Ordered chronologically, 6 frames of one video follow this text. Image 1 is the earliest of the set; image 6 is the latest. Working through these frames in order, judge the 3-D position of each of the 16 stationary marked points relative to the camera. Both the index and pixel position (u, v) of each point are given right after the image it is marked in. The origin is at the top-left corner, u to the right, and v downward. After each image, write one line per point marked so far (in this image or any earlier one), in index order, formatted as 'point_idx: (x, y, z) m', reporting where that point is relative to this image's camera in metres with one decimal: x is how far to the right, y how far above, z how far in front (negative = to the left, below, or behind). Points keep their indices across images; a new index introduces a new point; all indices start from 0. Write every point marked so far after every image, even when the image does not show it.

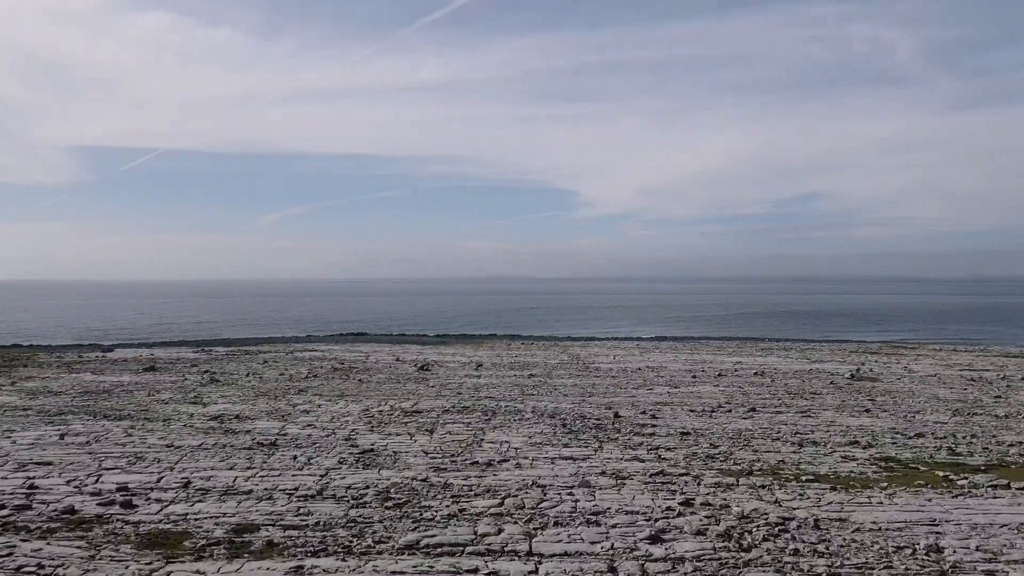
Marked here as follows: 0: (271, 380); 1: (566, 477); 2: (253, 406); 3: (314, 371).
0: (-6.0, -2.3, +15.1) m
1: (+0.6, -2.2, +7.0) m
2: (-4.9, -2.2, +11.5) m
3: (-5.6, -2.3, +17.0) m
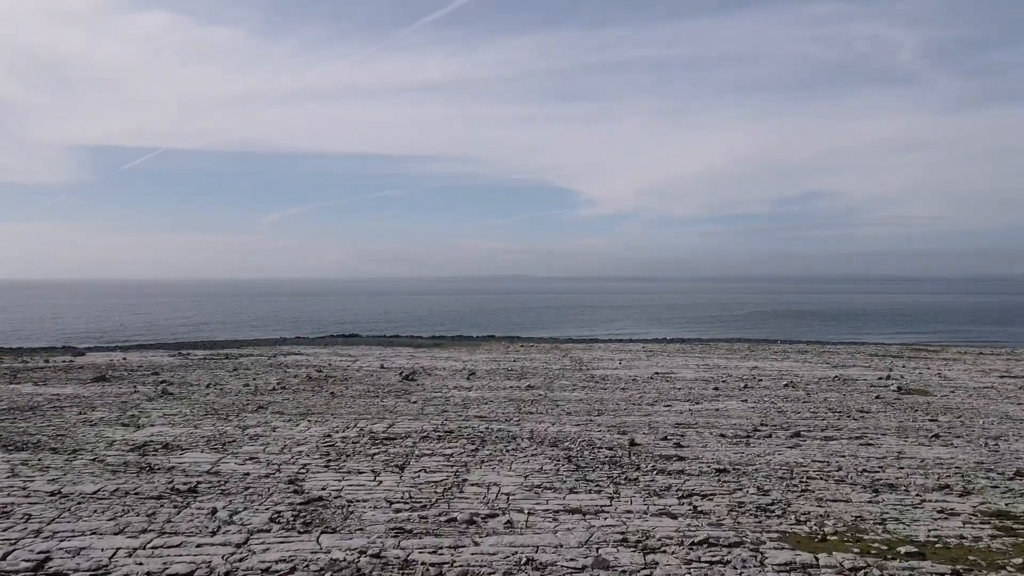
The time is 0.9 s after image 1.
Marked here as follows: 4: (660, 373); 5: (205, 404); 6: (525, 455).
0: (-6.1, -2.3, +13.2) m
1: (+0.5, -2.2, +5.1) m
2: (-5.0, -2.2, +9.6) m
3: (-5.7, -2.3, +15.1) m
4: (+4.5, -2.7, +18.5) m
5: (-6.0, -2.3, +11.9) m
6: (+0.2, -2.2, +7.9) m
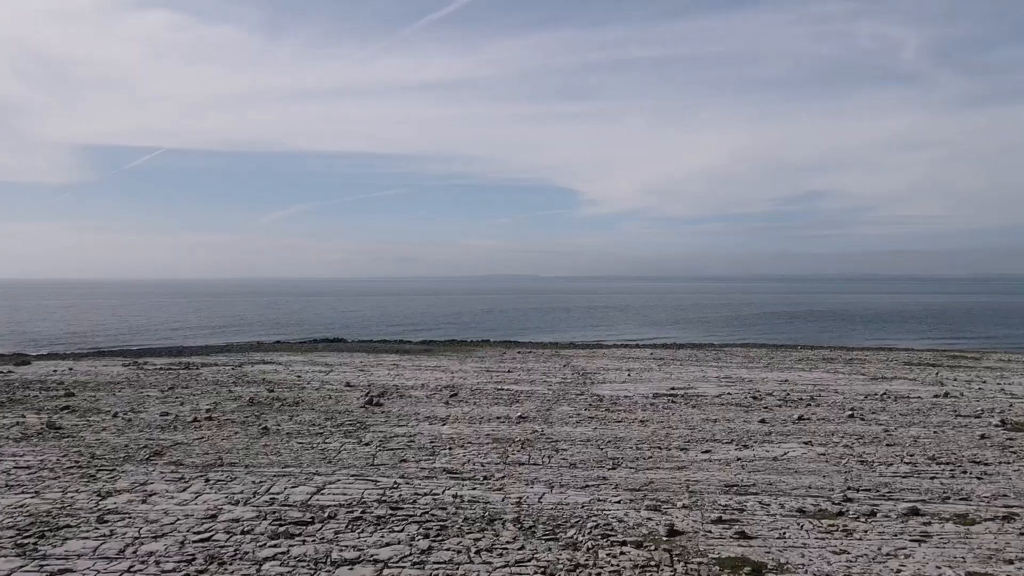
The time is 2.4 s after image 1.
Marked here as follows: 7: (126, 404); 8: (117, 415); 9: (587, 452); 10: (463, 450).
0: (-6.4, -2.4, +10.2) m
1: (+0.3, -2.3, +2.1) m
2: (-5.3, -2.3, +6.6) m
3: (-5.9, -2.4, +12.1) m
4: (+4.3, -2.7, +15.5) m
5: (-6.3, -2.3, +8.9) m
6: (-0.1, -2.3, +5.0) m
7: (-8.2, -2.5, +12.8) m
8: (-7.4, -2.4, +11.4) m
9: (+1.1, -2.3, +8.6) m
10: (-0.7, -2.3, +8.7) m
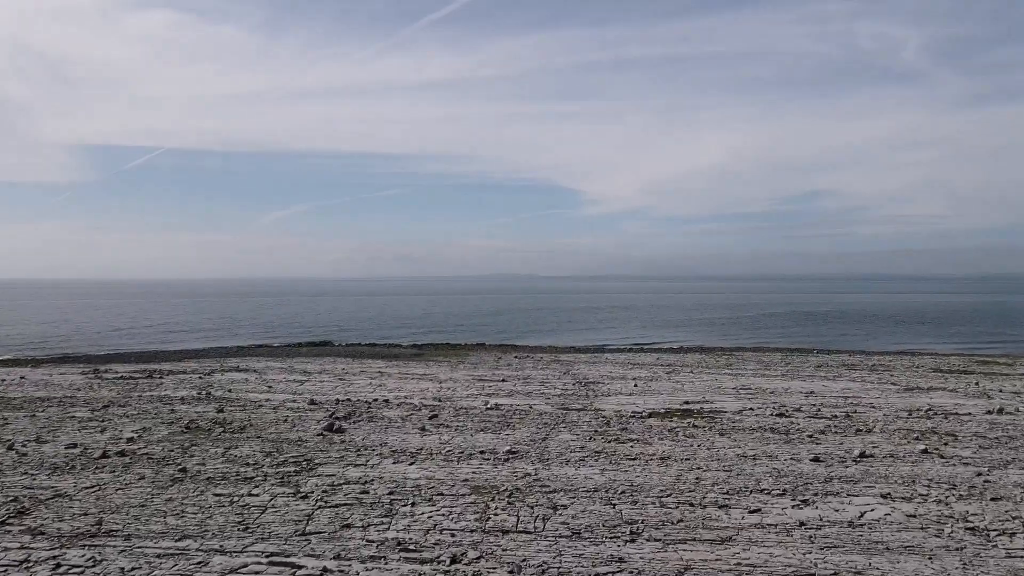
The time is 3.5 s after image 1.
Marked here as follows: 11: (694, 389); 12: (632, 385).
0: (-6.5, -2.4, +8.1) m
1: (+0.1, -2.3, 0.0) m
2: (-5.4, -2.3, +4.5) m
3: (-6.1, -2.4, +10.0) m
4: (+4.1, -2.7, +13.4) m
5: (-6.4, -2.4, +6.7) m
6: (-0.2, -2.3, +2.8) m
7: (-8.3, -2.5, +10.7) m
8: (-7.6, -2.4, +9.3) m
9: (+0.9, -2.3, +6.4) m
10: (-0.9, -2.4, +6.6) m
11: (+5.8, -3.2, +19.2) m
12: (+3.9, -3.1, +19.7) m
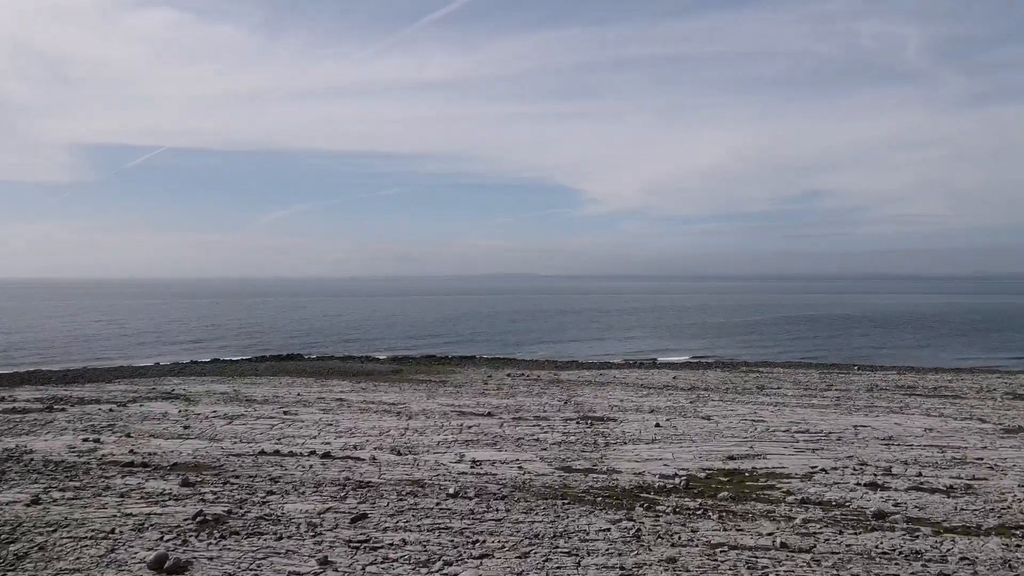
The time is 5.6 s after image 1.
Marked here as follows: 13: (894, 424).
0: (-6.9, -2.7, +3.7) m
1: (-0.2, -2.6, -4.4) m
2: (-5.8, -2.7, +0.1) m
3: (-6.5, -2.7, +5.6) m
4: (+3.8, -3.0, +9.0) m
5: (-6.8, -2.7, +2.4) m
6: (-0.6, -2.6, -1.5) m
7: (-8.7, -2.8, +6.3) m
8: (-8.0, -2.8, +4.9) m
9: (+0.5, -2.7, +2.0) m
10: (-1.2, -2.7, +2.2) m
11: (+5.5, -3.5, +14.9) m
12: (+3.6, -3.4, +15.3) m
13: (+9.9, -3.5, +15.8) m
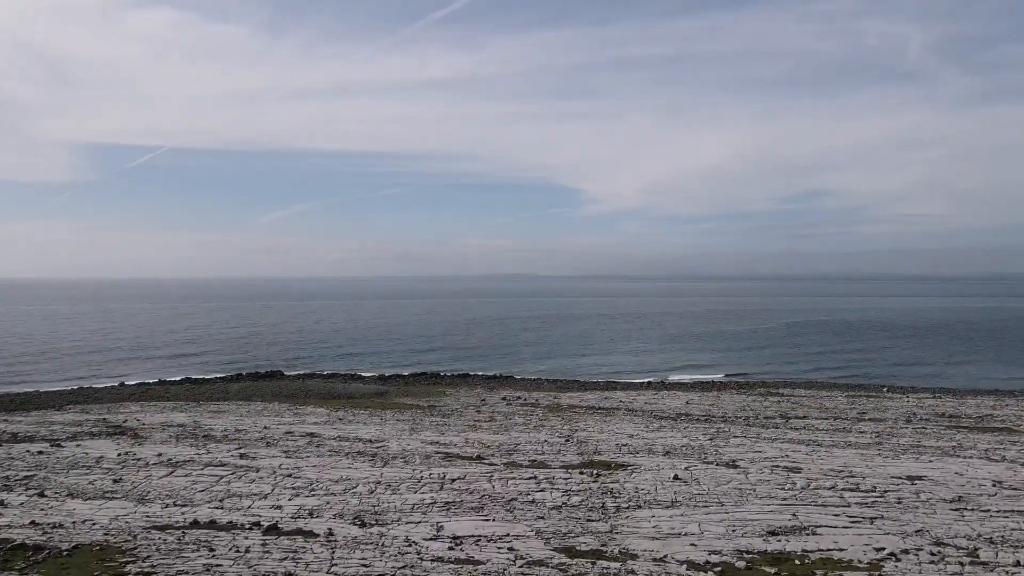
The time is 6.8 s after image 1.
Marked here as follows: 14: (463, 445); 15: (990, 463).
0: (-7.1, -3.3, +1.3) m
1: (-0.4, -3.2, -6.8) m
2: (-6.0, -3.2, -2.3) m
3: (-6.6, -3.3, +3.2) m
4: (+3.6, -3.6, +6.6) m
5: (-7.0, -3.3, 0.0) m
6: (-0.8, -3.2, -3.9) m
7: (-8.9, -3.4, +3.9) m
8: (-8.2, -3.3, +2.5) m
9: (+0.3, -3.2, -0.4) m
10: (-1.4, -3.3, -0.2) m
11: (+5.3, -4.1, +12.4) m
12: (+3.4, -4.0, +12.9) m
13: (+9.7, -4.1, +13.4) m
14: (-1.3, -4.1, +16.3) m
15: (+11.3, -4.2, +14.2) m
